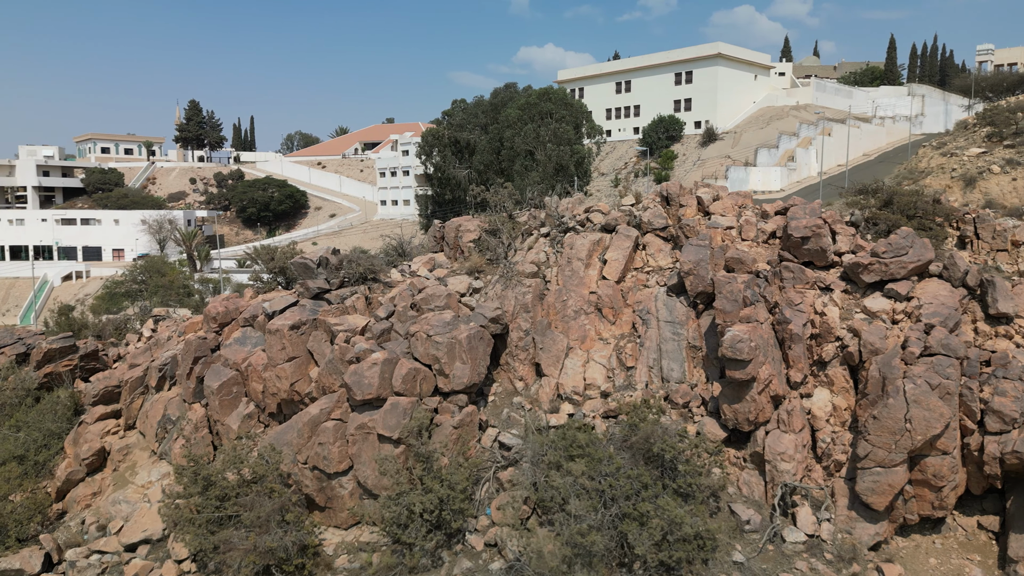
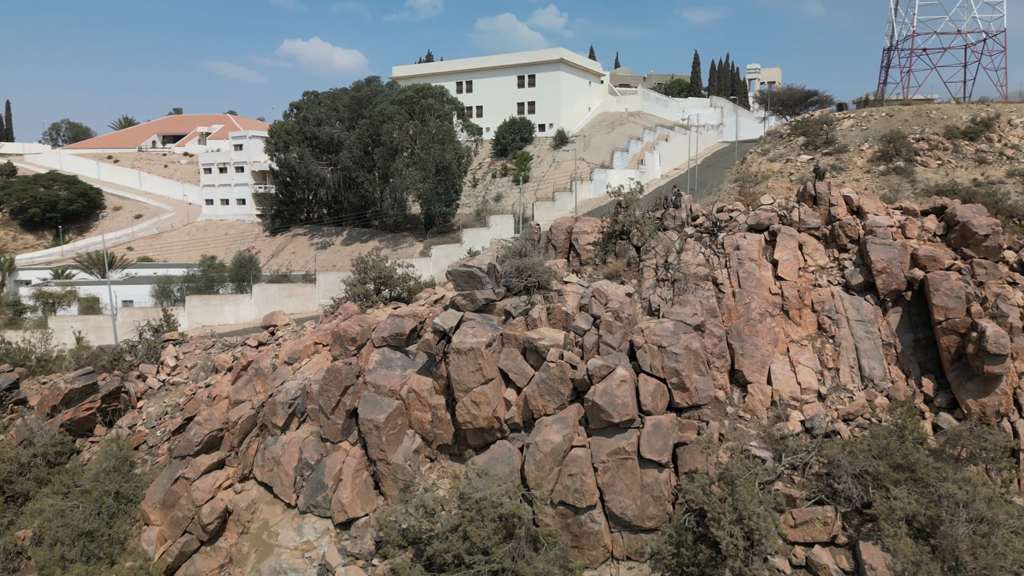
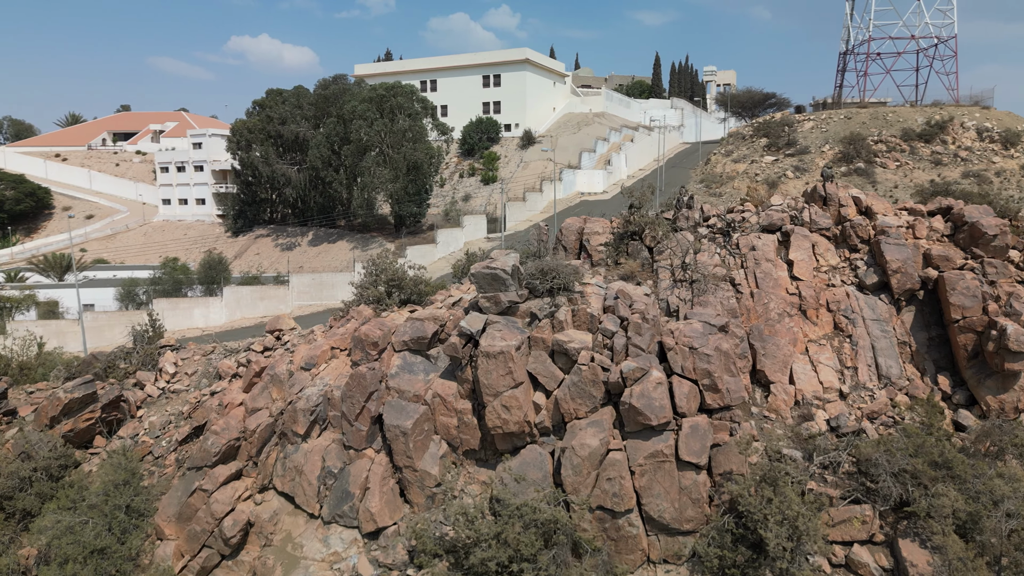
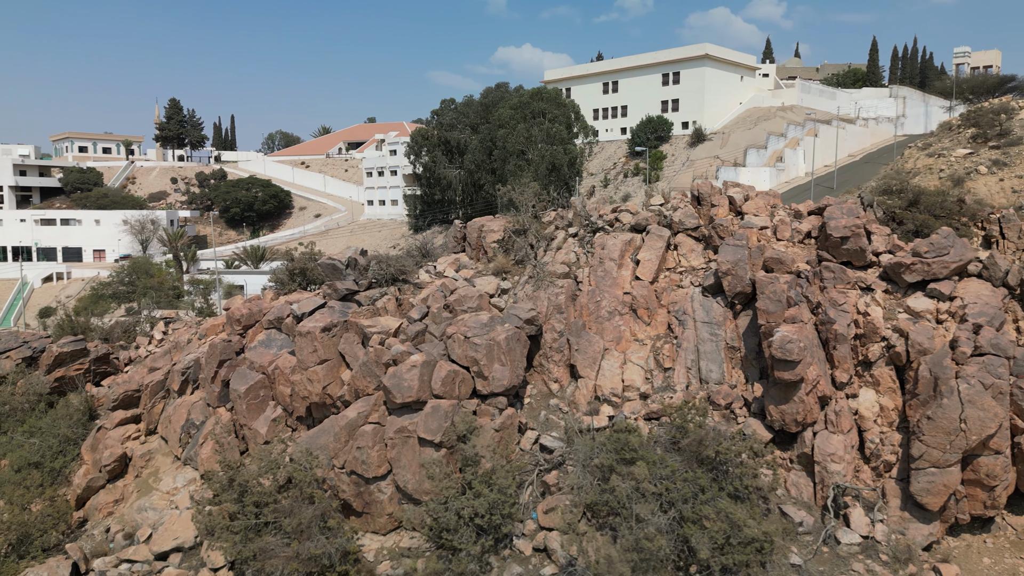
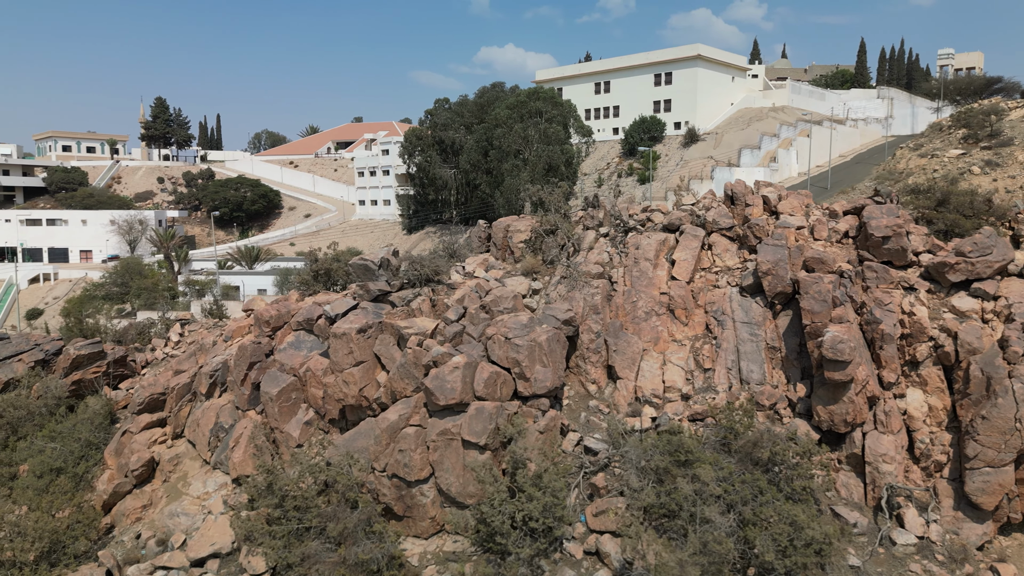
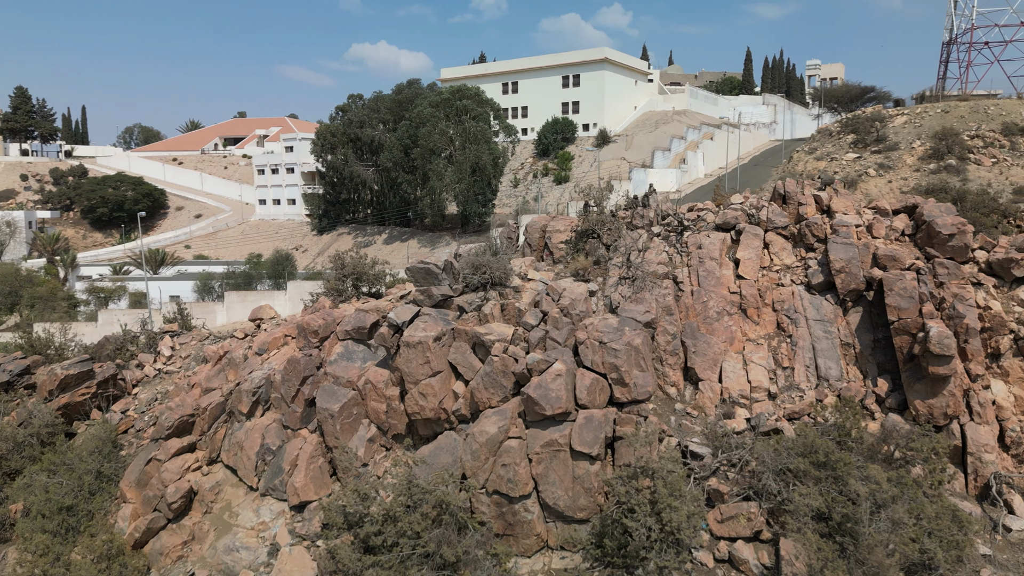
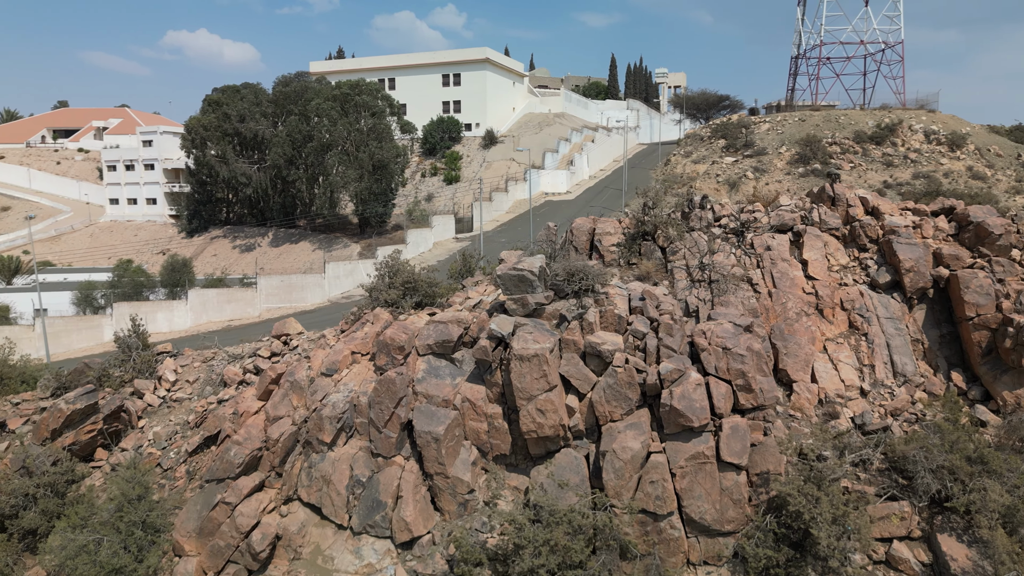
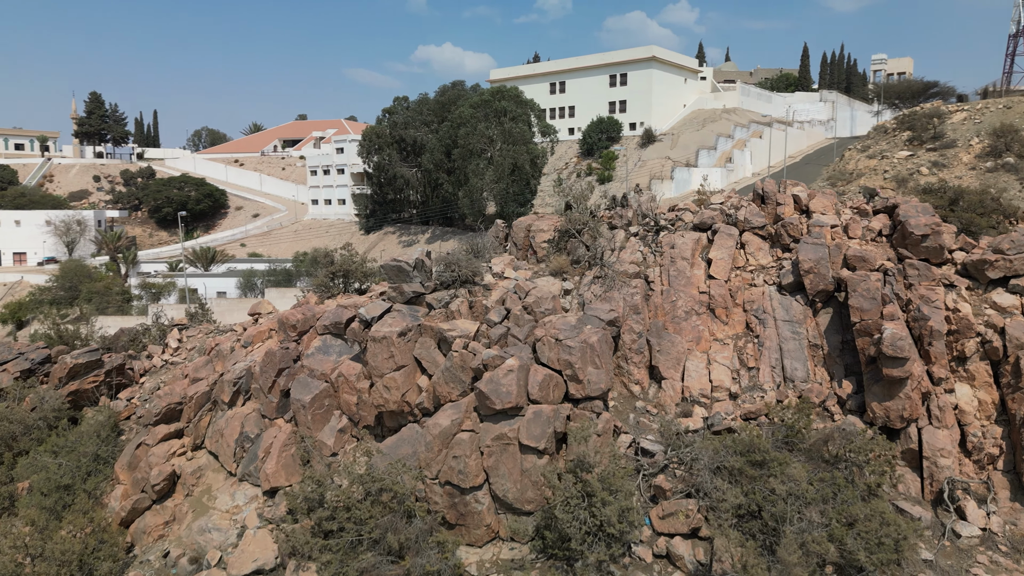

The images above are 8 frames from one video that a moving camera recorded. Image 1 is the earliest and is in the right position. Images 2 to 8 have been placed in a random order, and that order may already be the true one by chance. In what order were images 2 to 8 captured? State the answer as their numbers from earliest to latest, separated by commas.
4, 5, 8, 6, 2, 3, 7
